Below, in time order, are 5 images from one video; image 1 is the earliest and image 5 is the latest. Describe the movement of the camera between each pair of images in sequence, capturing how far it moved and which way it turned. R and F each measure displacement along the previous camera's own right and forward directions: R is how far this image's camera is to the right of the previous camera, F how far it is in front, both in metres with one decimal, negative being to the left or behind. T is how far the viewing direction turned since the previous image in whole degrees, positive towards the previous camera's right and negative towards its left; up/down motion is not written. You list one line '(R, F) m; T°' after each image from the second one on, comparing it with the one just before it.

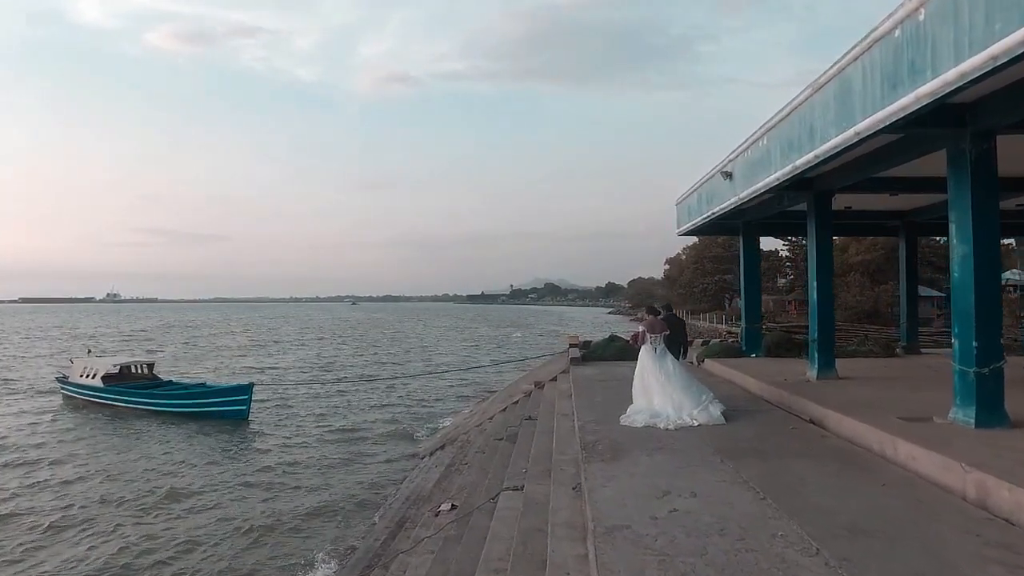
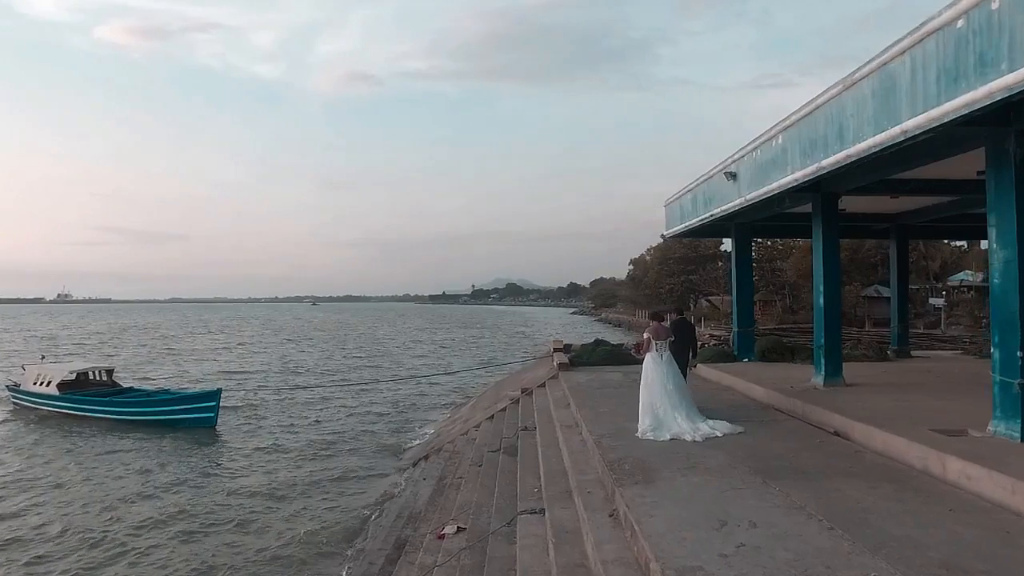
(-0.5, +0.5) m; +3°
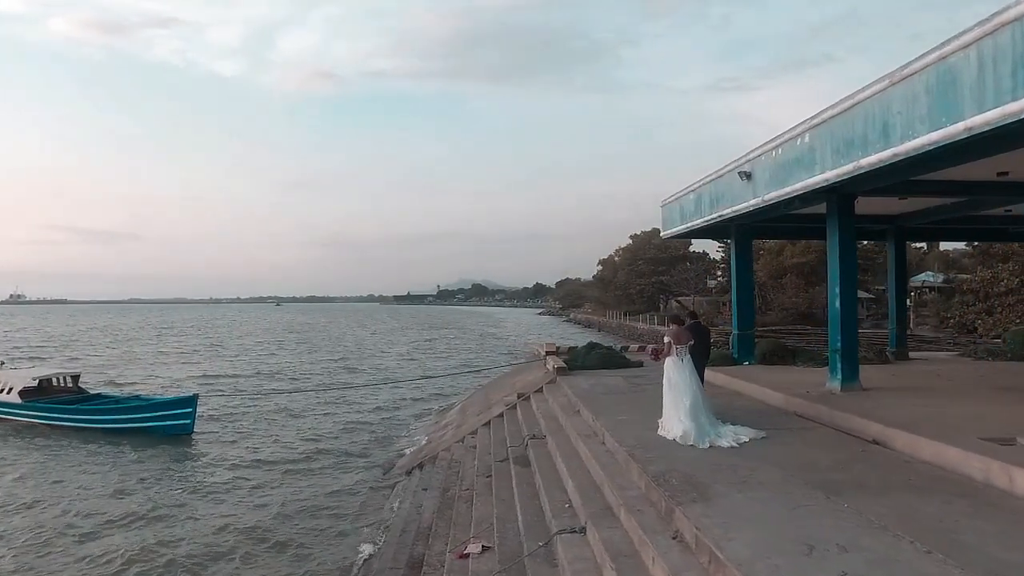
(-0.6, +0.4) m; +3°
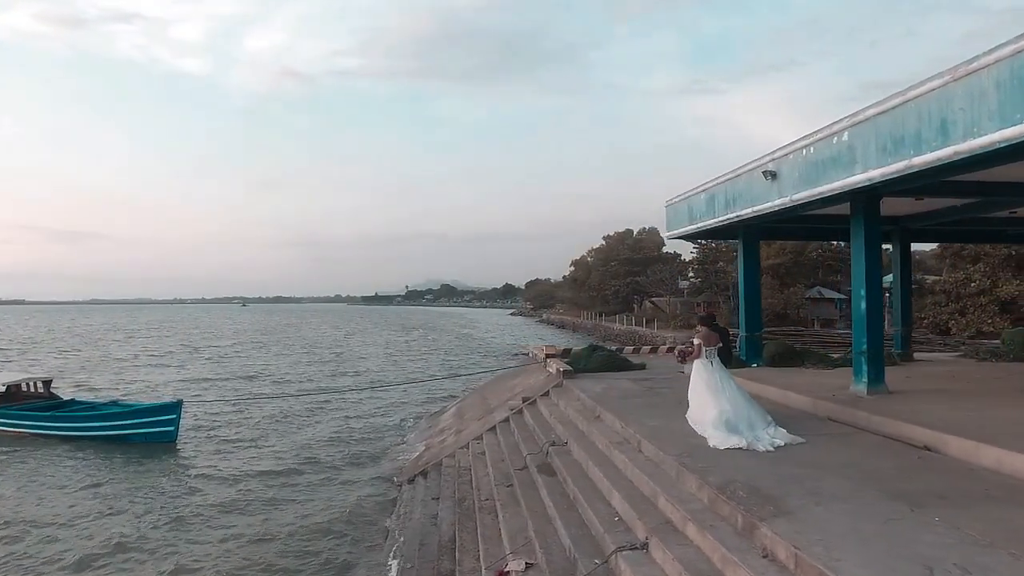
(-0.7, +0.4) m; +2°
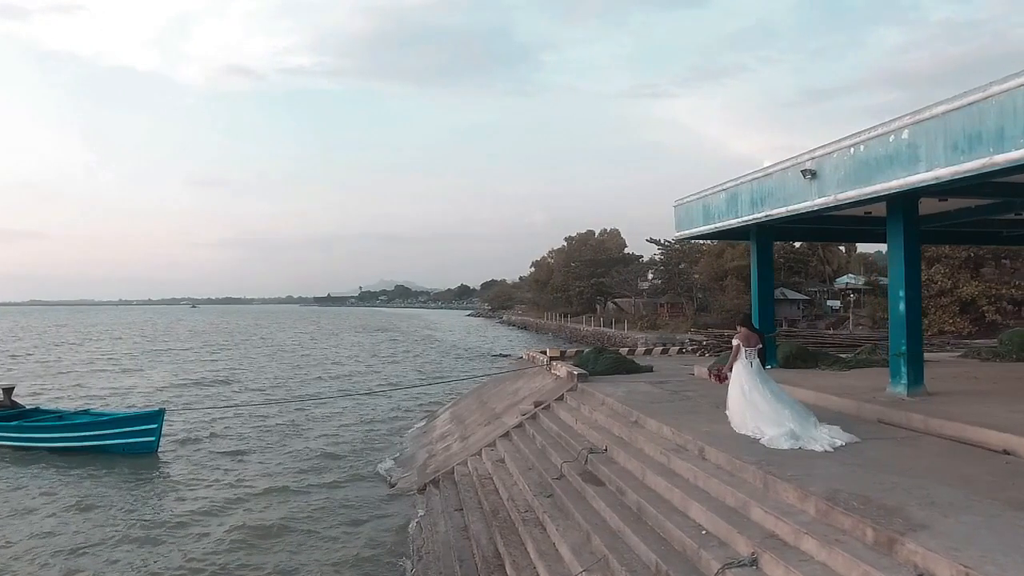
(-1.1, +0.5) m; +4°
